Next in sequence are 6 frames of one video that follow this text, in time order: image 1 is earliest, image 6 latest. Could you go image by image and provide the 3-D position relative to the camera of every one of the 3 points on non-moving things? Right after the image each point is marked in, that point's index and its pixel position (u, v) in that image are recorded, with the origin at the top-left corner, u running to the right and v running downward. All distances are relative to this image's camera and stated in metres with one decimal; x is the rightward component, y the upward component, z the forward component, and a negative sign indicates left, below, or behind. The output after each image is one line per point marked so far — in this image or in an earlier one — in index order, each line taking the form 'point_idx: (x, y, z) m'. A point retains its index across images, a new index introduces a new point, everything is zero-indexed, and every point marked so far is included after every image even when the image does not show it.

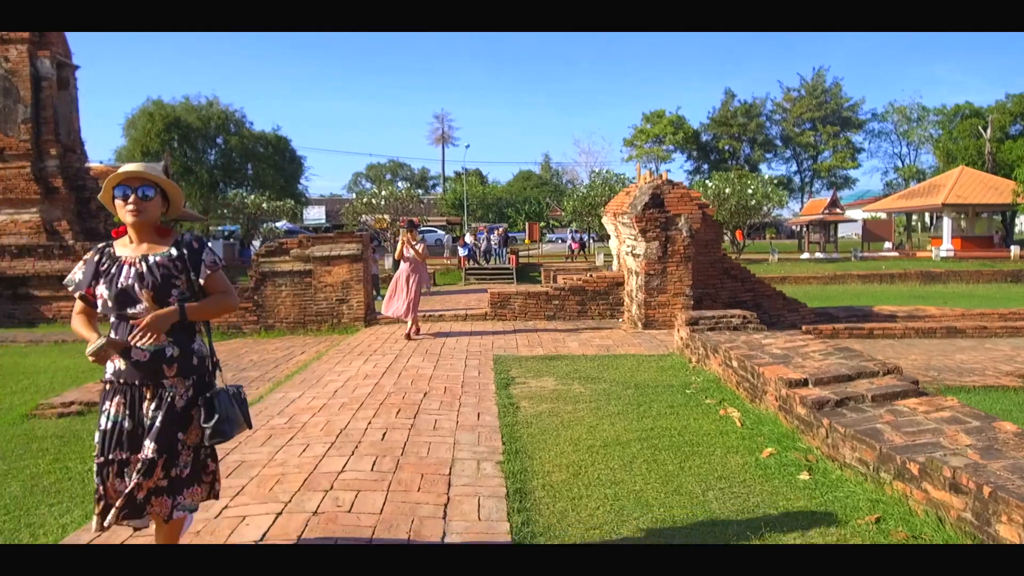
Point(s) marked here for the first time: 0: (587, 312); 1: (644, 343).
0: (+1.2, -0.4, +12.0) m
1: (+1.7, -0.7, +9.5) m
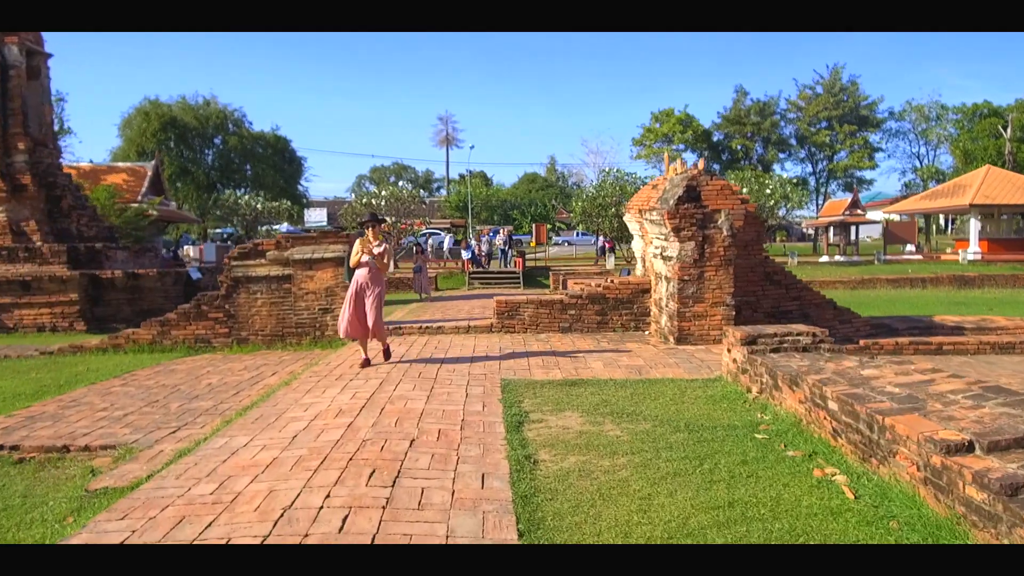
0: (+1.4, -0.5, +10.4) m
1: (+1.9, -0.8, +7.9) m
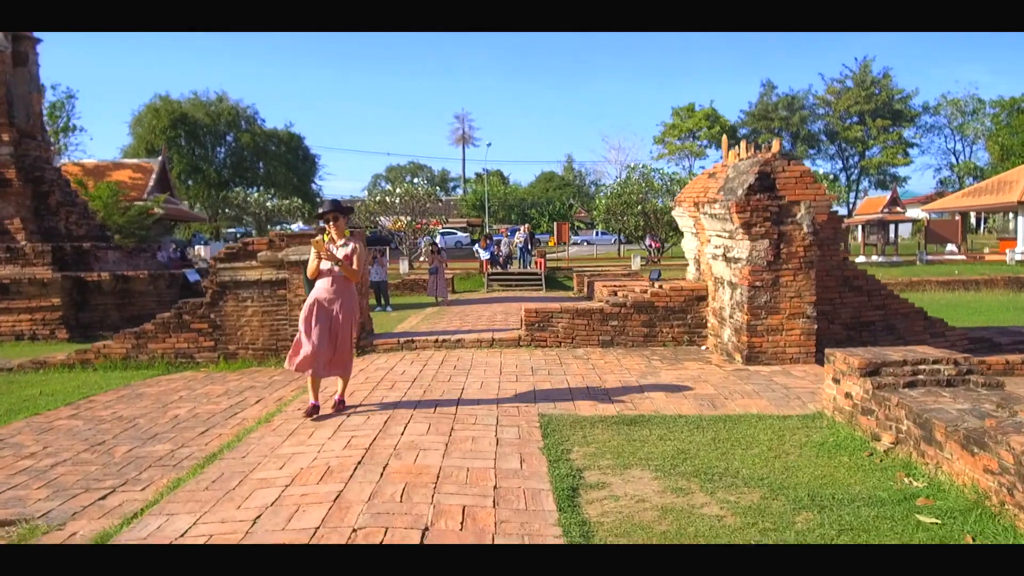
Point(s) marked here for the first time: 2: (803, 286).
0: (+1.8, -0.6, +8.8) m
1: (+2.2, -0.9, +6.3) m
2: (+3.0, 0.0, +7.6) m
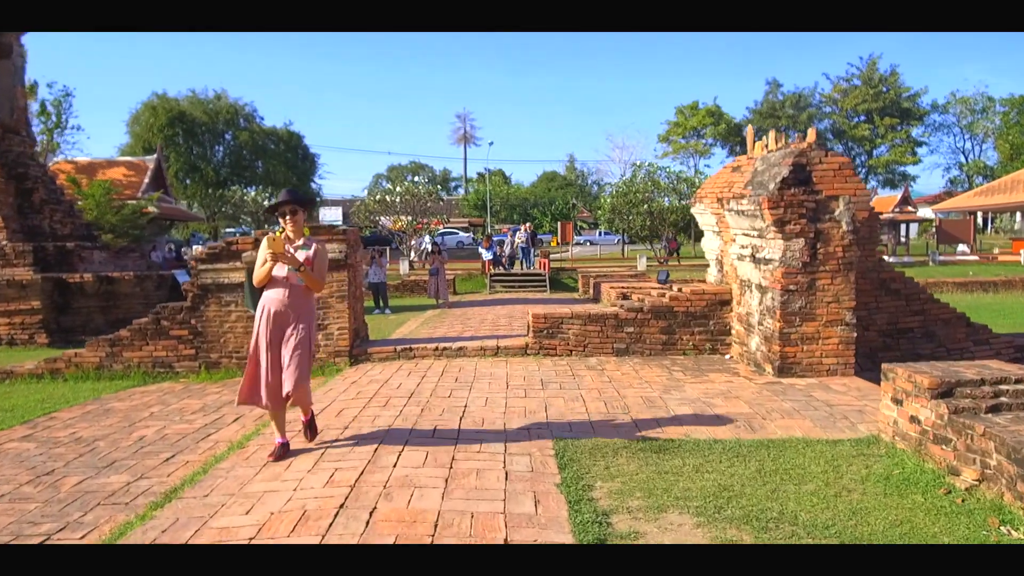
0: (+1.8, -0.6, +8.1) m
1: (+2.3, -1.0, +5.6) m
2: (+3.1, 0.0, +6.9) m
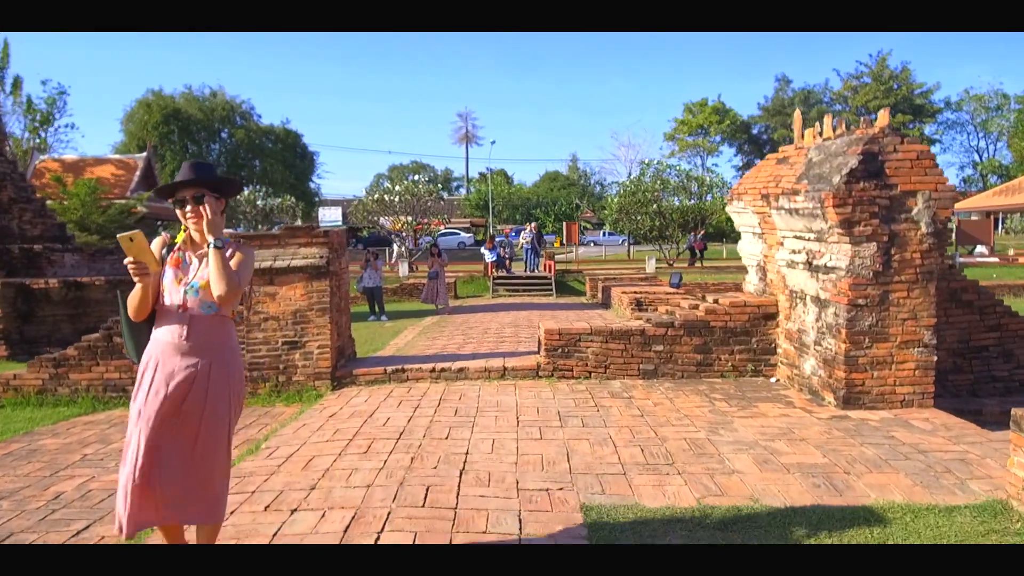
0: (+1.9, -0.8, +6.9) m
1: (+2.3, -1.1, +4.4) m
2: (+3.2, -0.1, +5.7) m
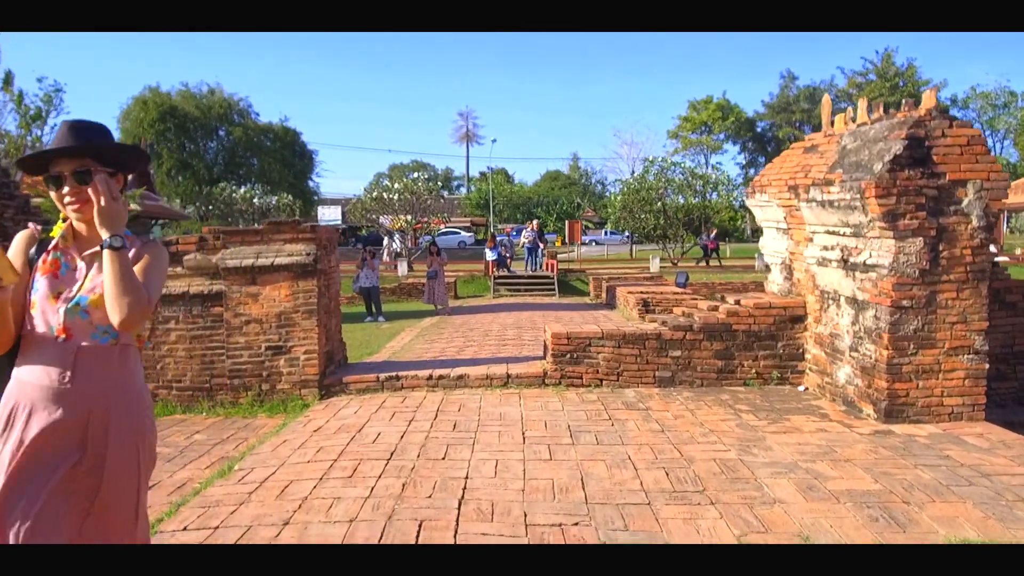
0: (+2.0, -0.8, +6.4) m
1: (+2.4, -1.1, +3.8) m
2: (+3.2, -0.1, +5.1) m
